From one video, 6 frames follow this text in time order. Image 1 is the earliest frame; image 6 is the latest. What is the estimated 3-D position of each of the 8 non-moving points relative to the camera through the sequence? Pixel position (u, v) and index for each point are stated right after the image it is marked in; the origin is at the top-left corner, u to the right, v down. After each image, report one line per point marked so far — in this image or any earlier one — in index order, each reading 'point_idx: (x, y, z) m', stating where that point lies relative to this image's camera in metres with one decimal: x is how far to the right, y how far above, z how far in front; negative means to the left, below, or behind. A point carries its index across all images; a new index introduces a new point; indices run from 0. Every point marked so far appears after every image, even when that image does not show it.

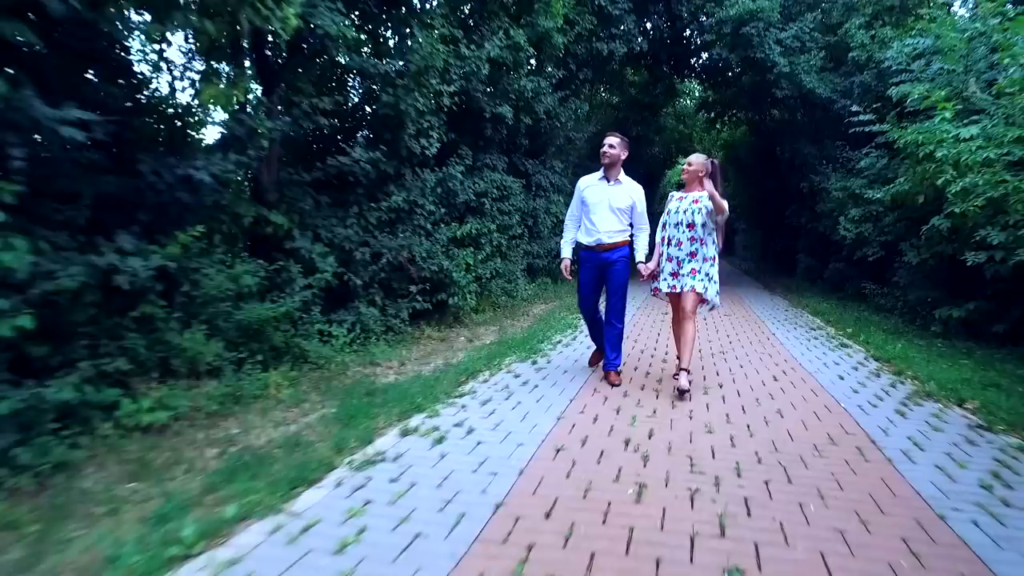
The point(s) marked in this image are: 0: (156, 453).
0: (-2.2, -1.0, +4.7) m
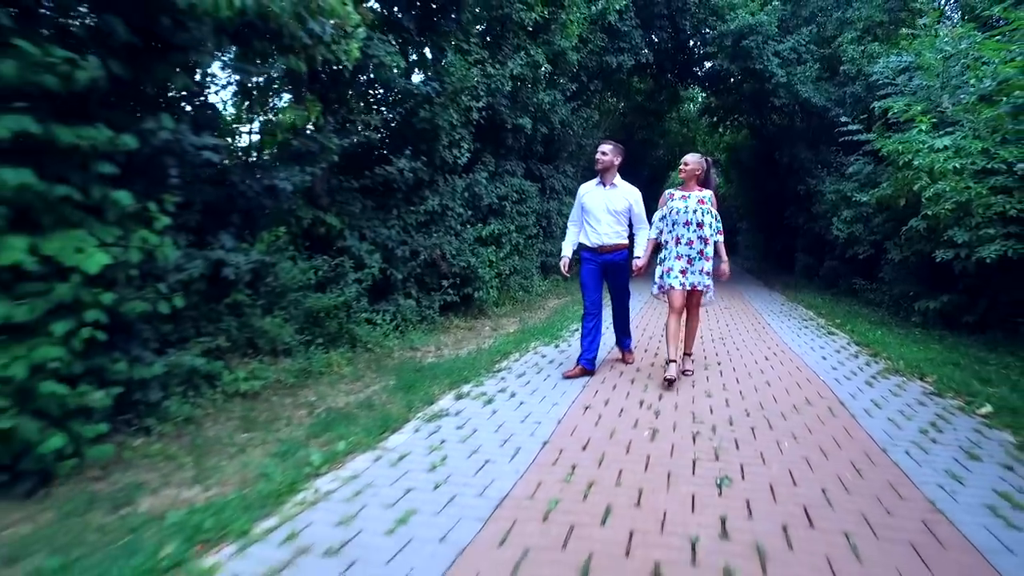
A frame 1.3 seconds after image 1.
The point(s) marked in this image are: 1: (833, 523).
0: (-2.0, -0.9, +5.8) m
1: (+1.4, -1.0, +3.3) m
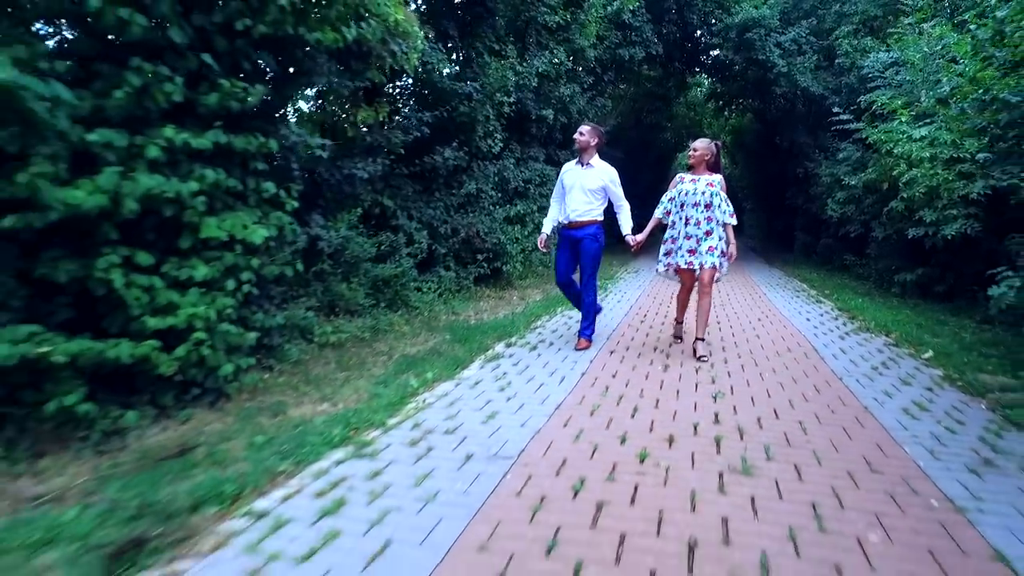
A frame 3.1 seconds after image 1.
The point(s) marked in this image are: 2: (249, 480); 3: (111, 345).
0: (-1.6, -0.7, +7.2) m
1: (+1.8, -0.8, +4.7) m
2: (-1.3, -0.9, +3.7) m
3: (-2.3, -0.3, +4.4) m
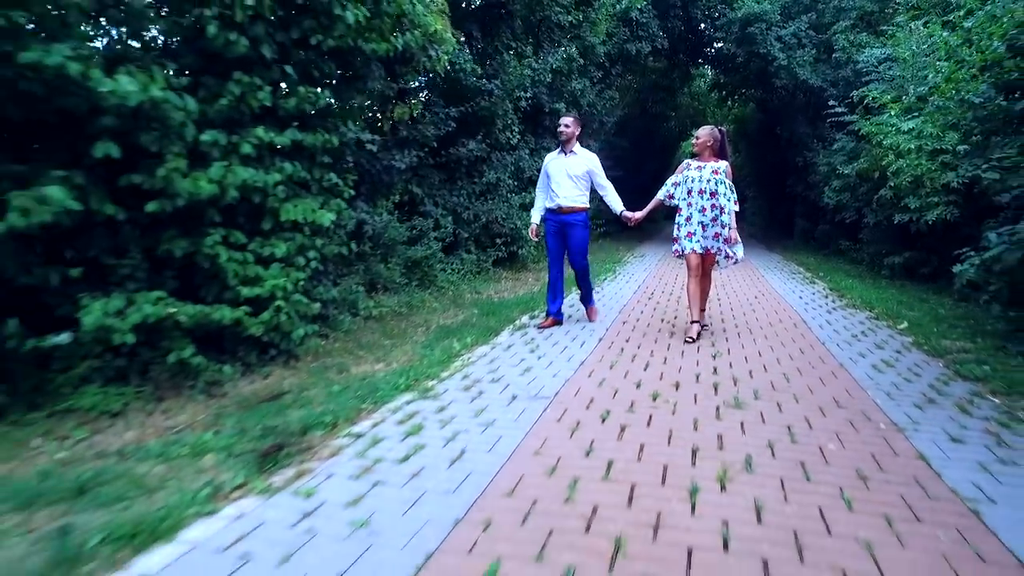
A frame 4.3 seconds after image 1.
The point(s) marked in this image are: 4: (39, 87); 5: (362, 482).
0: (-1.3, -0.4, +8.1) m
1: (+2.0, -0.6, +5.7) m
2: (-1.1, -0.8, +4.6) m
3: (-2.1, -0.2, +5.3) m
4: (-2.5, +1.1, +4.0) m
5: (-0.7, -0.9, +3.5) m
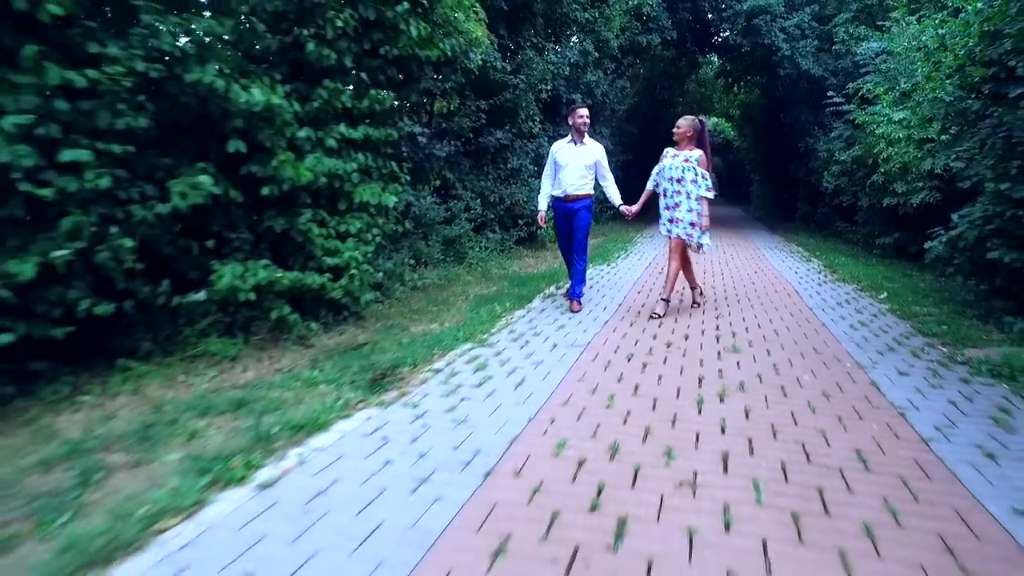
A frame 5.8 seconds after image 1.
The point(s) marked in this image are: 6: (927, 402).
0: (-1.0, -0.1, +9.3) m
1: (+2.4, -0.4, +6.8) m
2: (-0.7, -0.5, +5.8) m
3: (-1.8, +0.1, +6.5) m
4: (-2.2, +1.3, +5.1) m
5: (-0.4, -0.7, +4.7) m
6: (+2.5, -0.7, +4.4) m
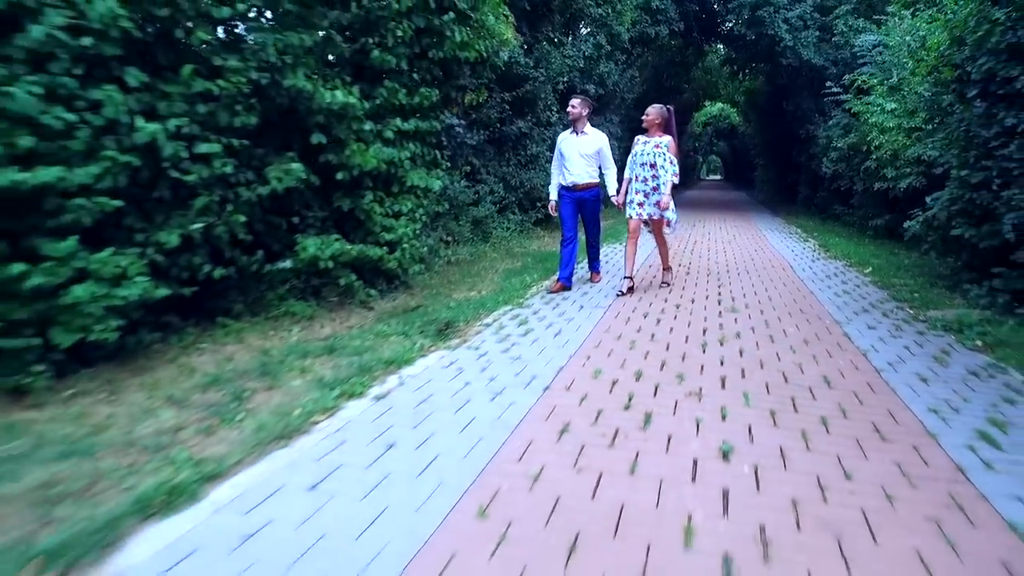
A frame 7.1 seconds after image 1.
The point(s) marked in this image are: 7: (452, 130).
0: (-0.6, +0.2, +10.4) m
1: (+2.7, -0.1, +7.9) m
2: (-0.4, -0.3, +6.9) m
3: (-1.4, +0.4, +7.6) m
4: (-1.9, +1.6, +6.2) m
5: (-0.1, -0.4, +5.8) m
6: (+2.8, -0.4, +5.5) m
7: (-0.8, +2.2, +10.3) m
